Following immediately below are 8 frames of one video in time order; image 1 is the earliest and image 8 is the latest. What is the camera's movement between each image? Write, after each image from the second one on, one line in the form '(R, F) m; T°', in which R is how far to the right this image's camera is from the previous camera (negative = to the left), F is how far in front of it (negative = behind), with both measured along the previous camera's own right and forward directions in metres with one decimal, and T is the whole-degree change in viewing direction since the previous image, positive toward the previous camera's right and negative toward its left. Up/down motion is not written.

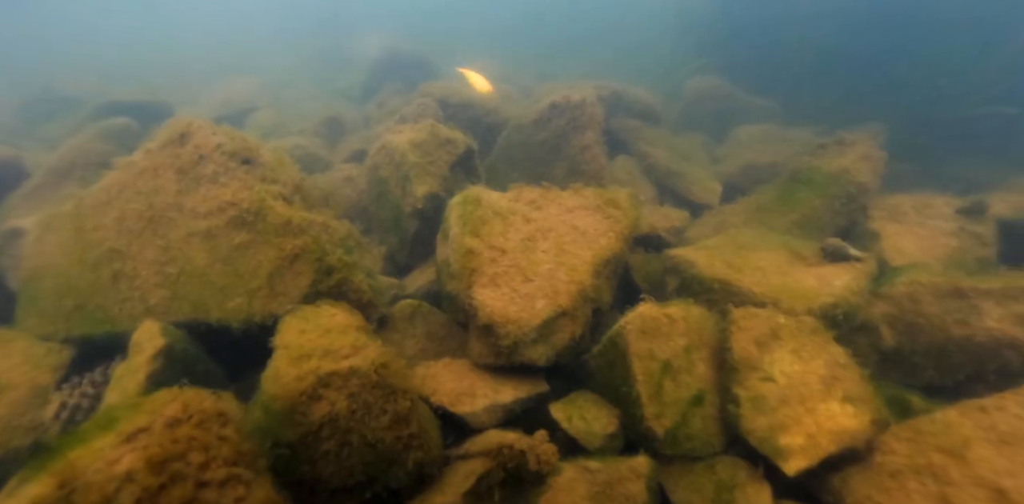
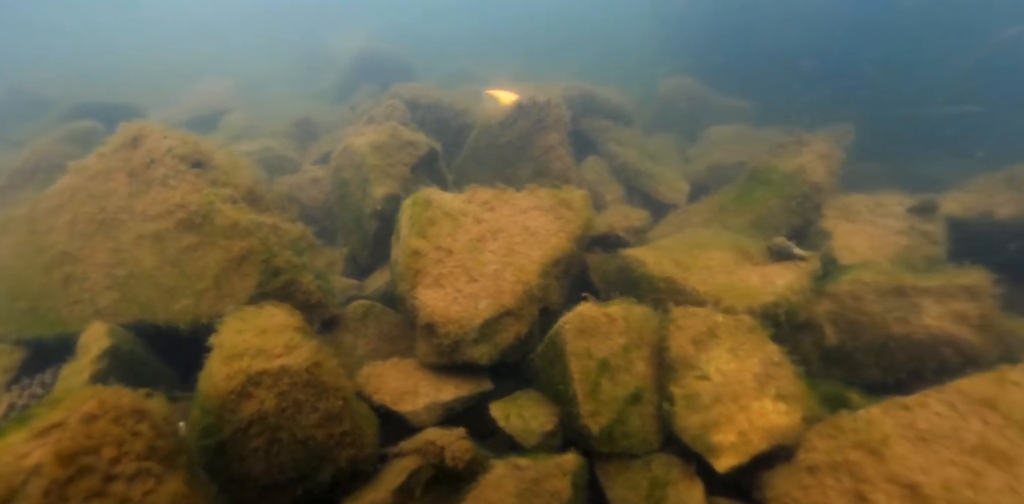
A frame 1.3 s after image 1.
(+0.6, -0.1) m; -1°
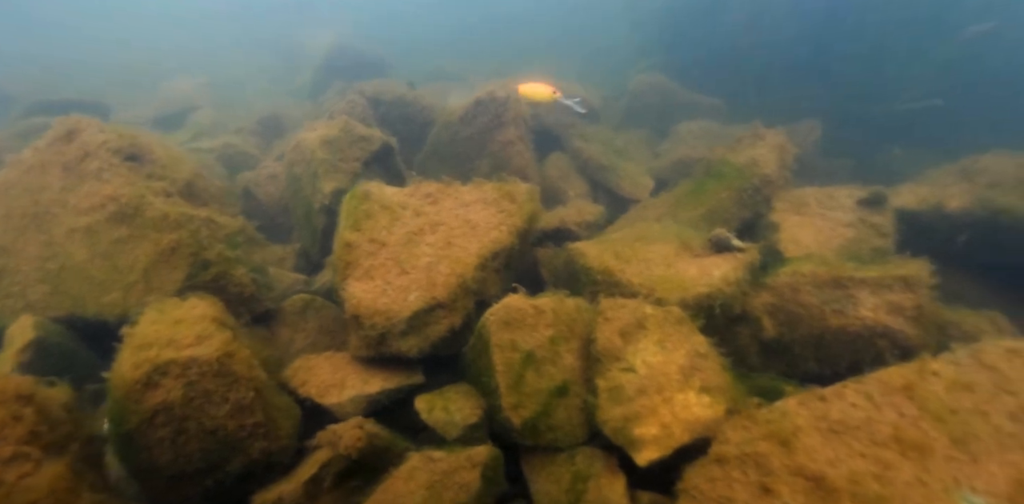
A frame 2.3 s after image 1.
(+0.7, +0.1) m; -1°
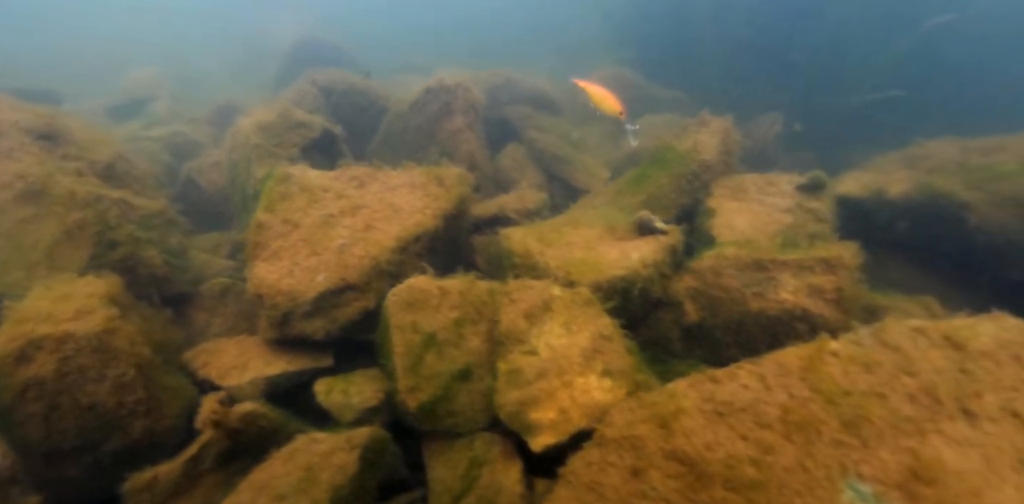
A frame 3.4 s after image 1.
(+0.9, +0.2) m; -1°
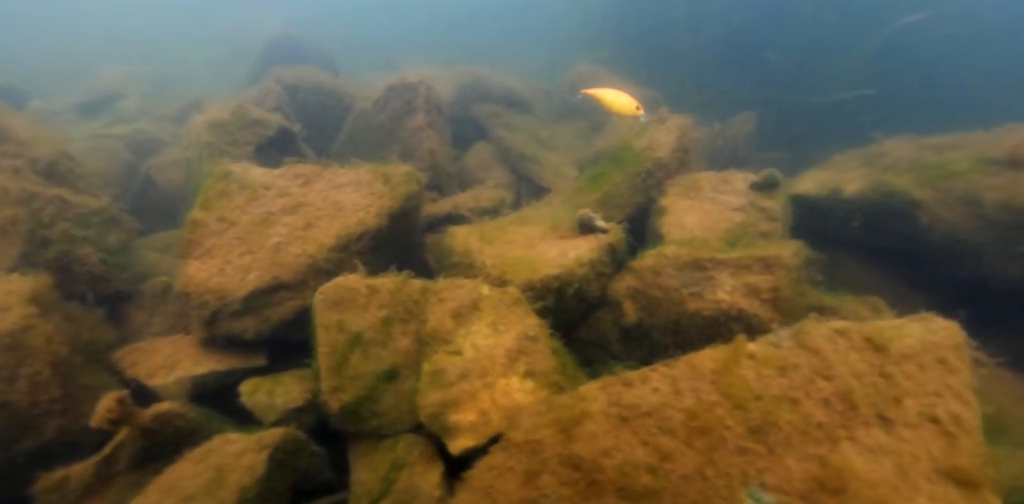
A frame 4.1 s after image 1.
(+0.7, +0.1) m; -1°
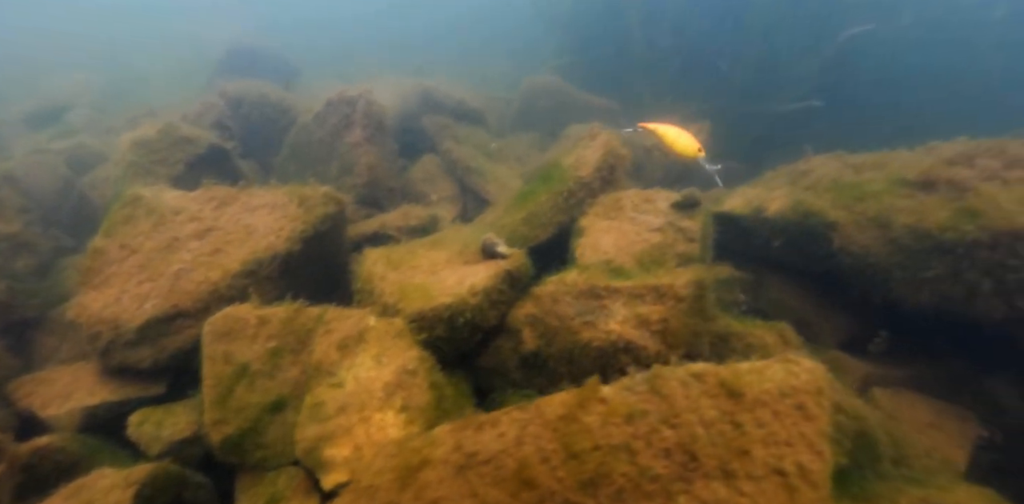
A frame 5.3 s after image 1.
(+1.0, +0.1) m; -1°
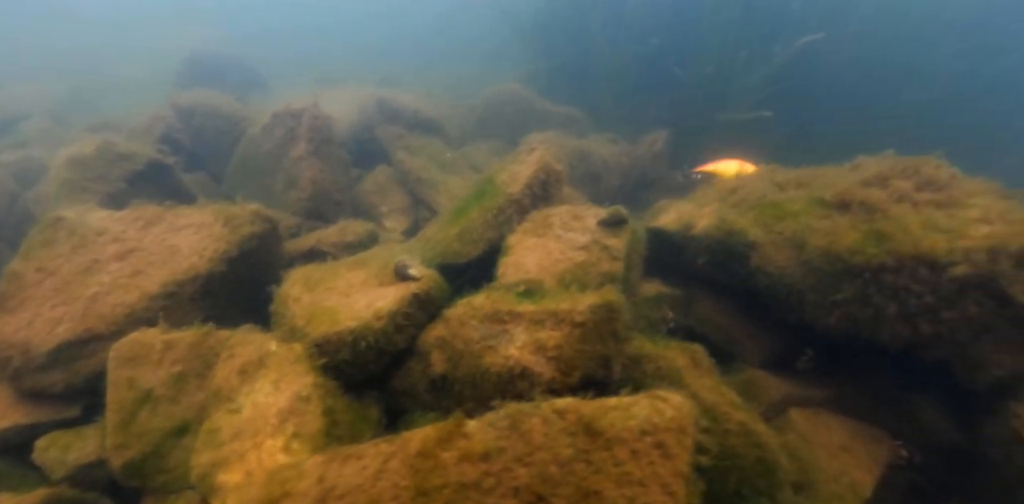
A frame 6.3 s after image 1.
(+0.9, 0.0) m; -1°
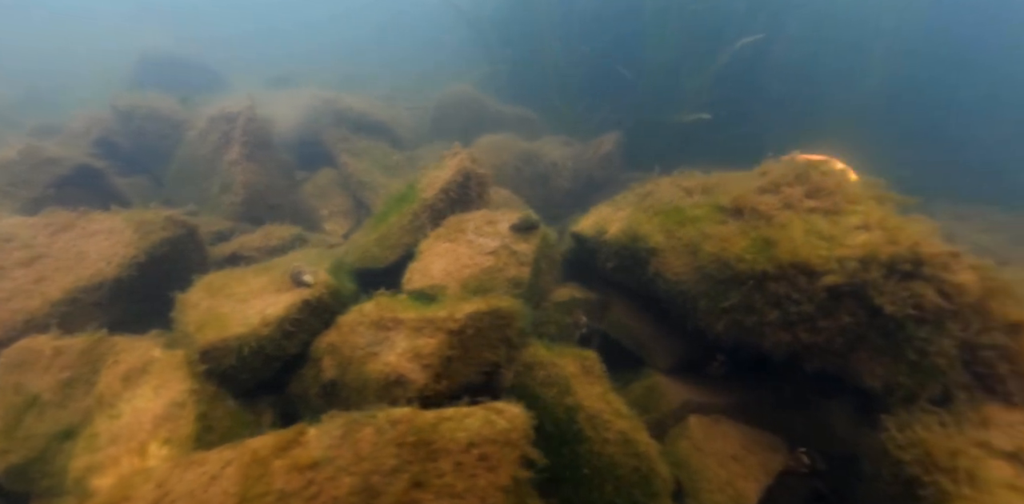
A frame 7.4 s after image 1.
(+1.1, 0.0) m; -1°
